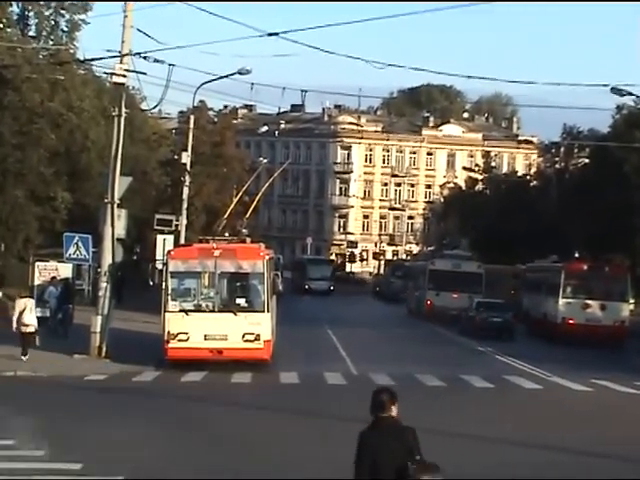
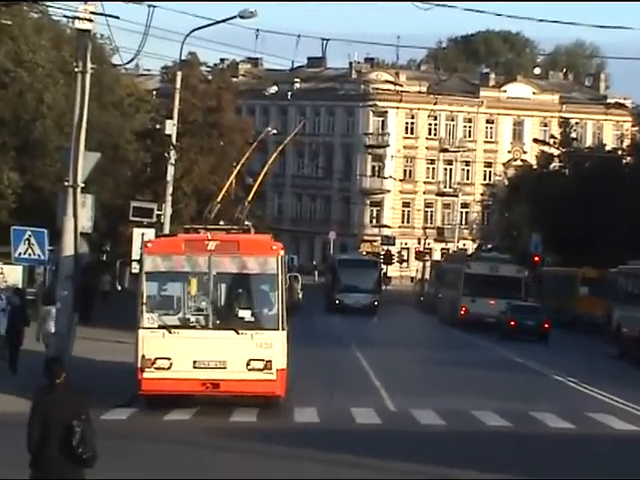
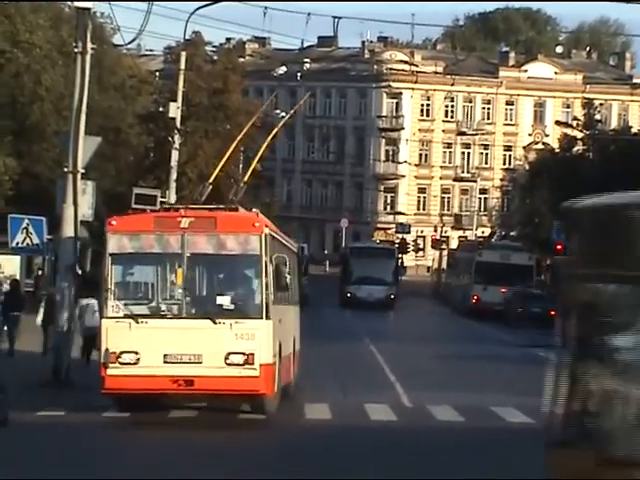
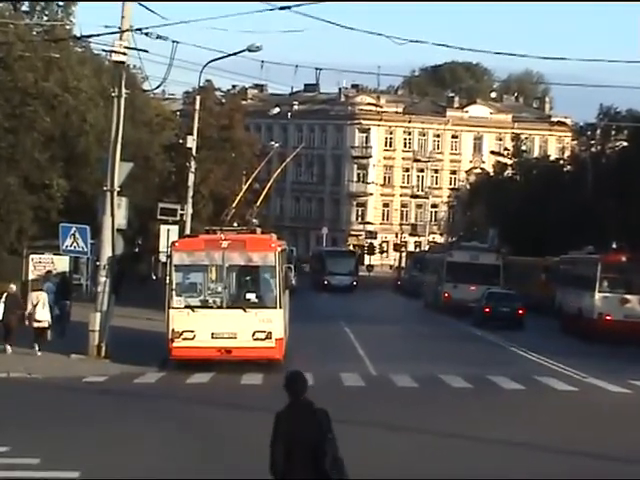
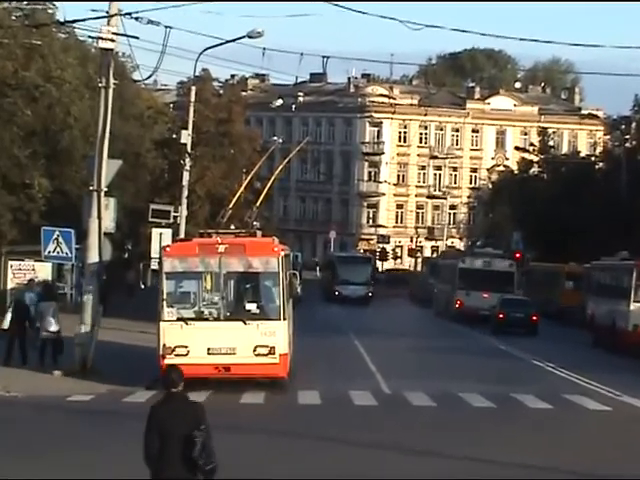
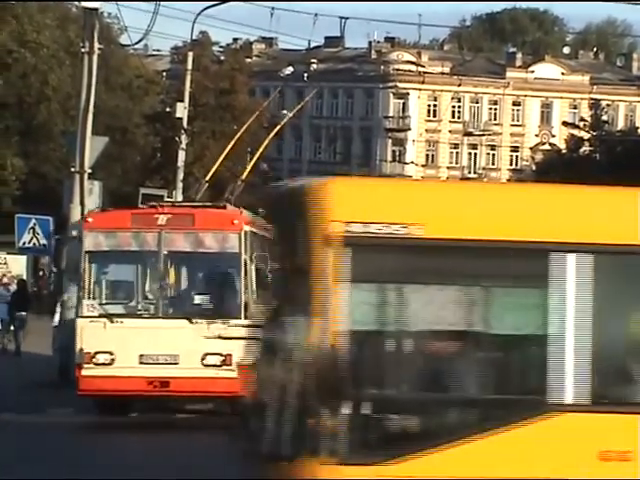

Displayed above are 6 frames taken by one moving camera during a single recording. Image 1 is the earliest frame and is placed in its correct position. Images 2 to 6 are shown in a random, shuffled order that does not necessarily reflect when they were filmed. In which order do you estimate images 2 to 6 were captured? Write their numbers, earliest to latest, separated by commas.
4, 5, 2, 3, 6
